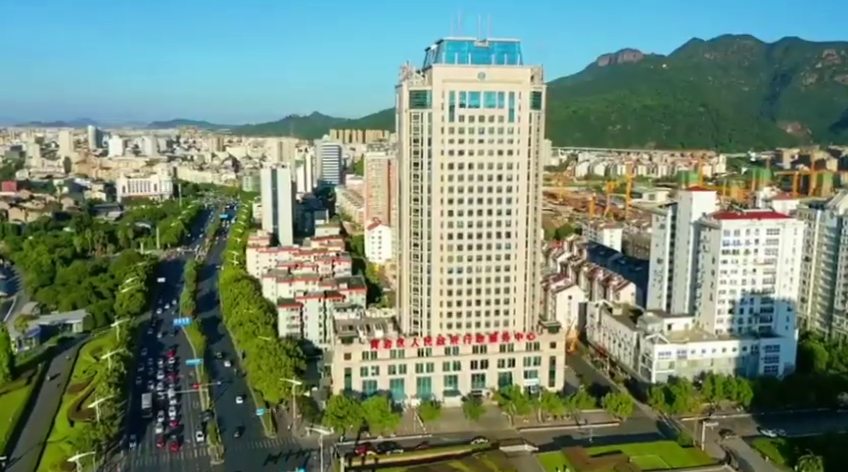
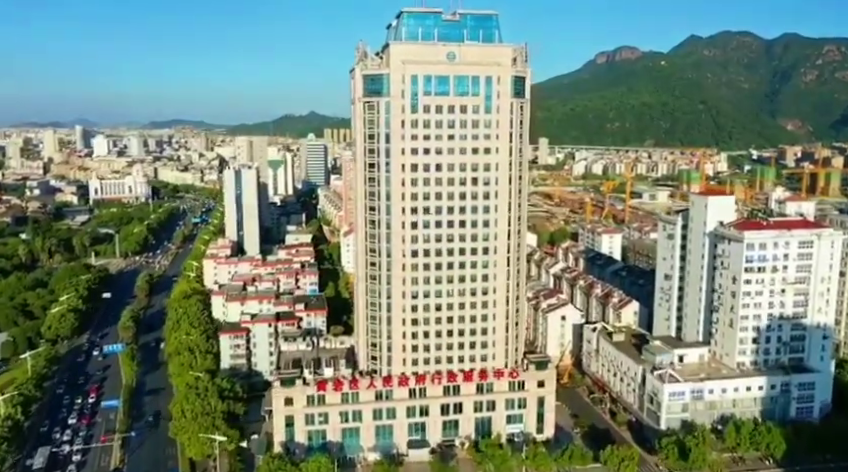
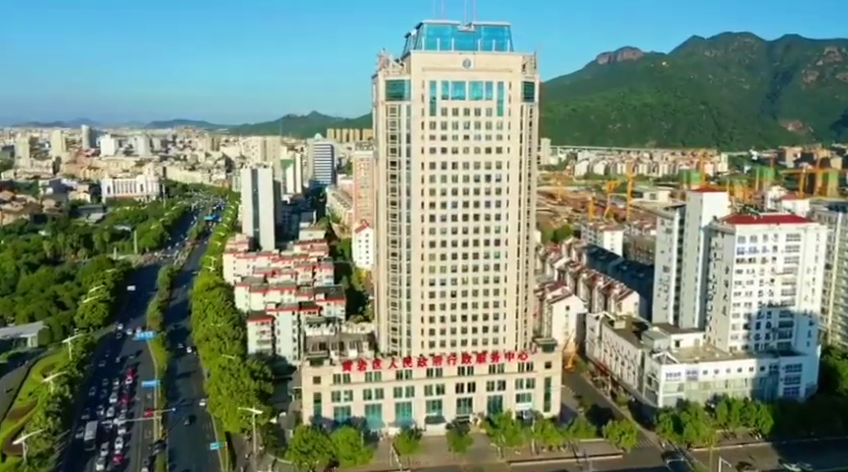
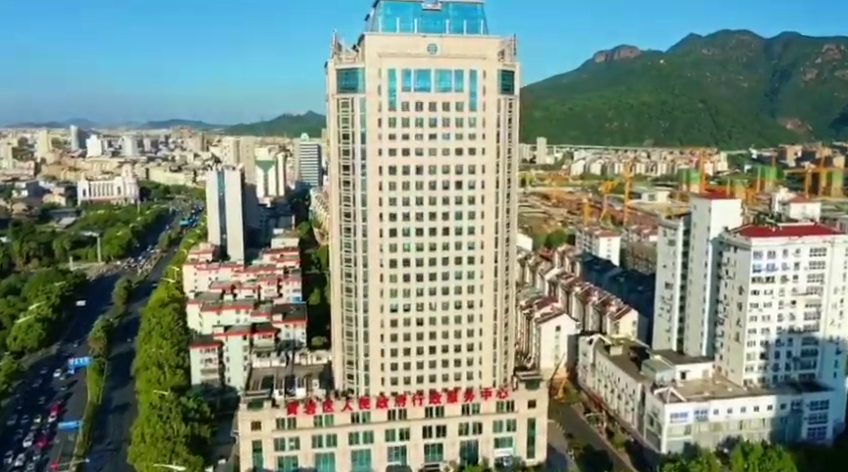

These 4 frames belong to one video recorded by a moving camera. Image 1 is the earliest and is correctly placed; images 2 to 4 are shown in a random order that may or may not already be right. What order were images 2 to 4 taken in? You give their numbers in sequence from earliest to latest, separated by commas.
3, 2, 4
